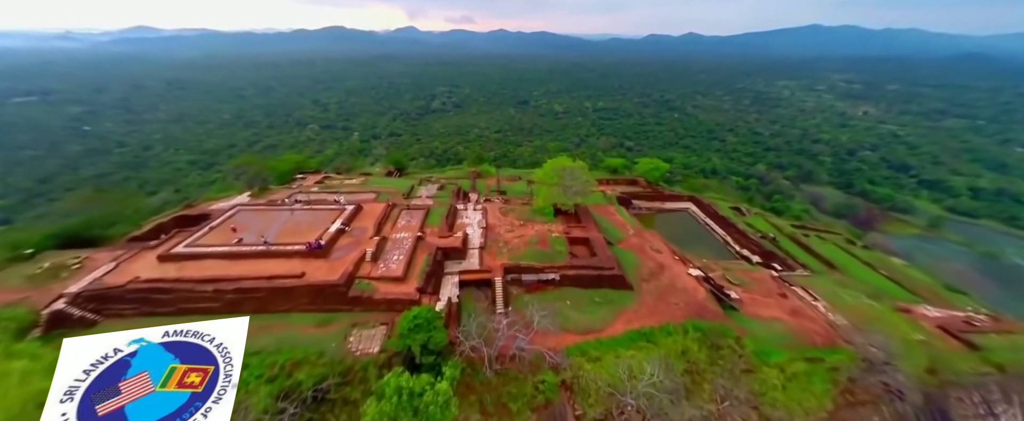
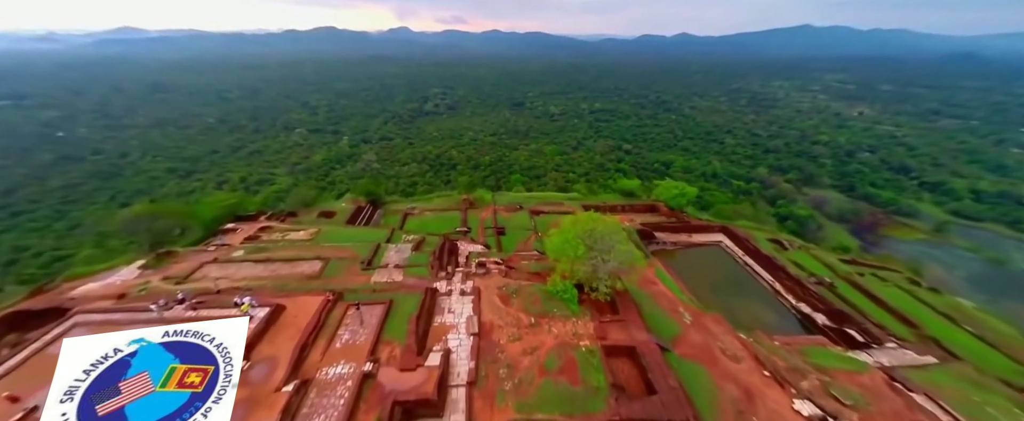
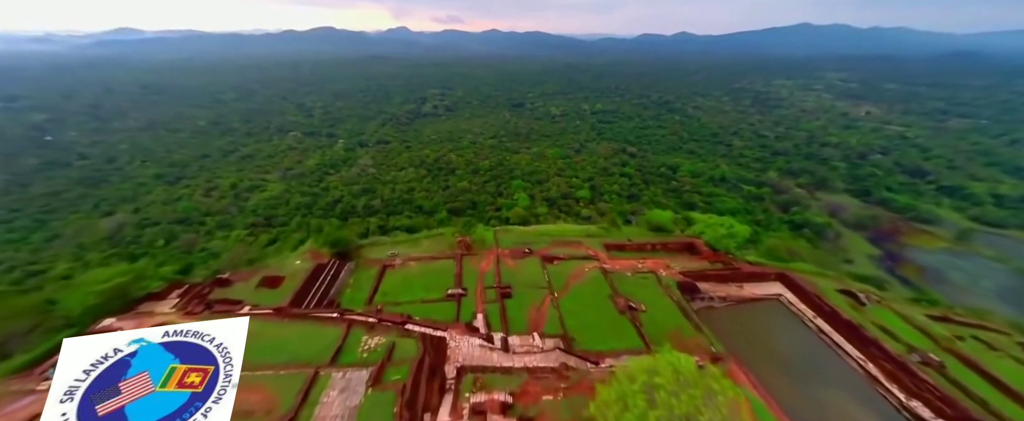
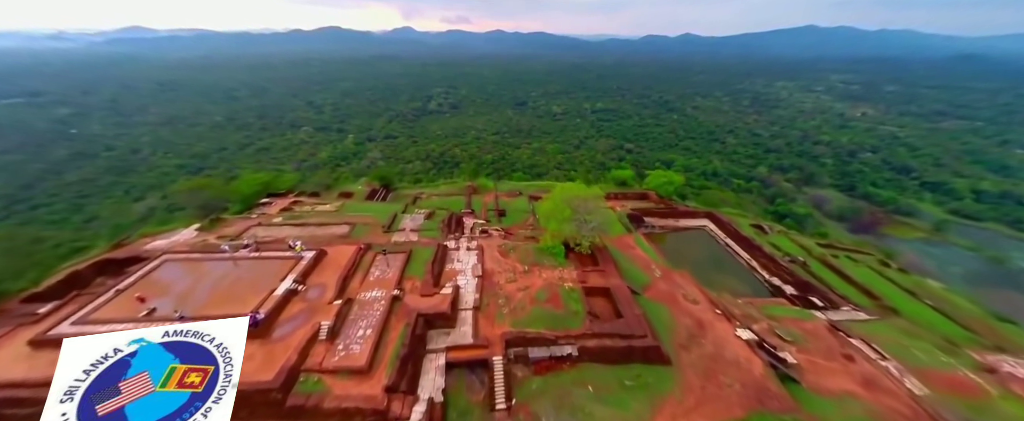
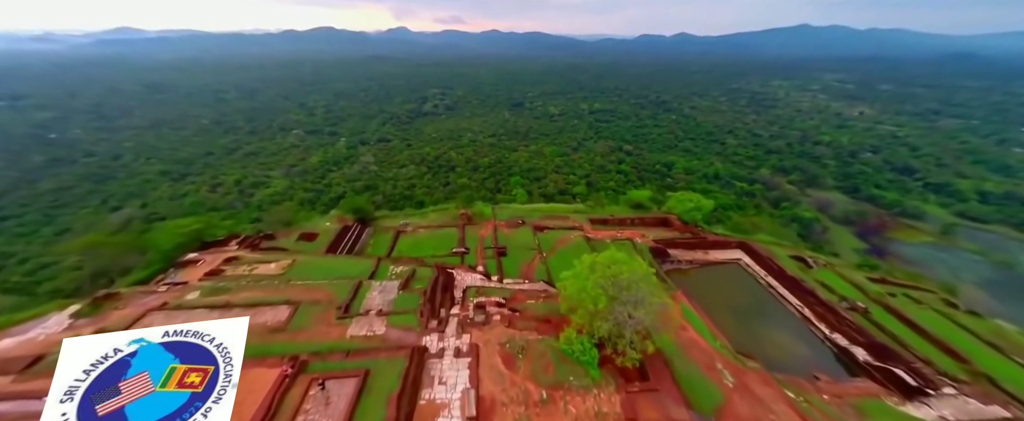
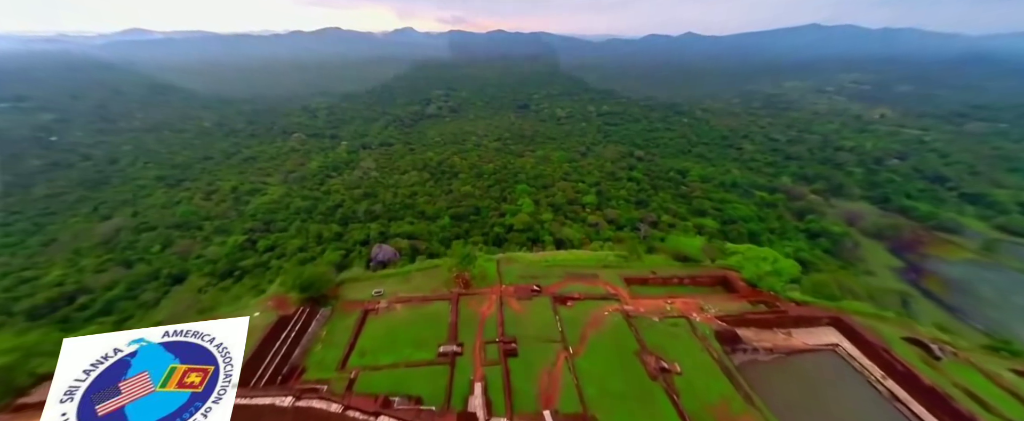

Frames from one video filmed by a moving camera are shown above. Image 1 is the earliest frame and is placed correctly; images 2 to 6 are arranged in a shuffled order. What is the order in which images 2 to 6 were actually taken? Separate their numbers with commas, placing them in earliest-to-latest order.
4, 2, 5, 3, 6
